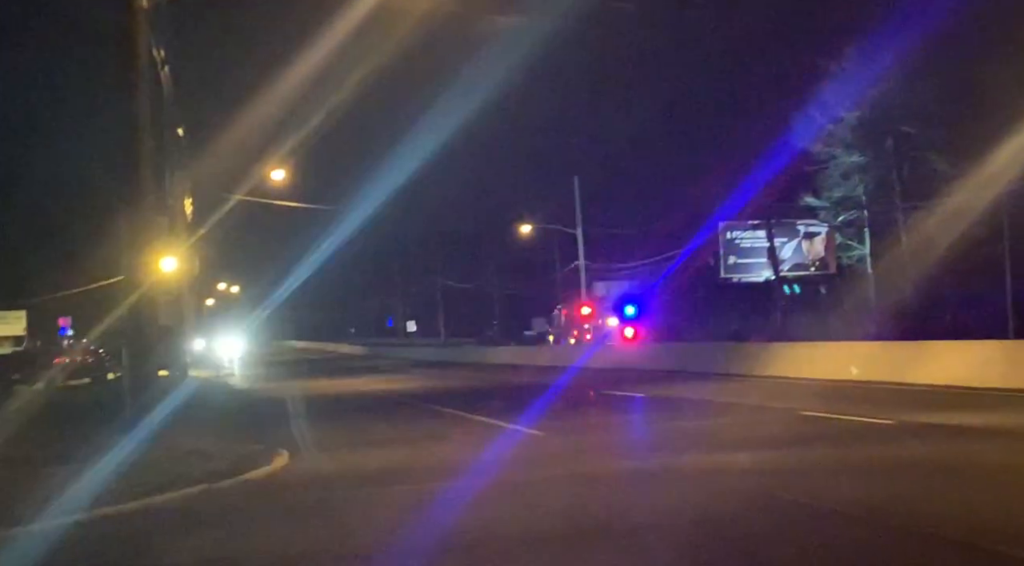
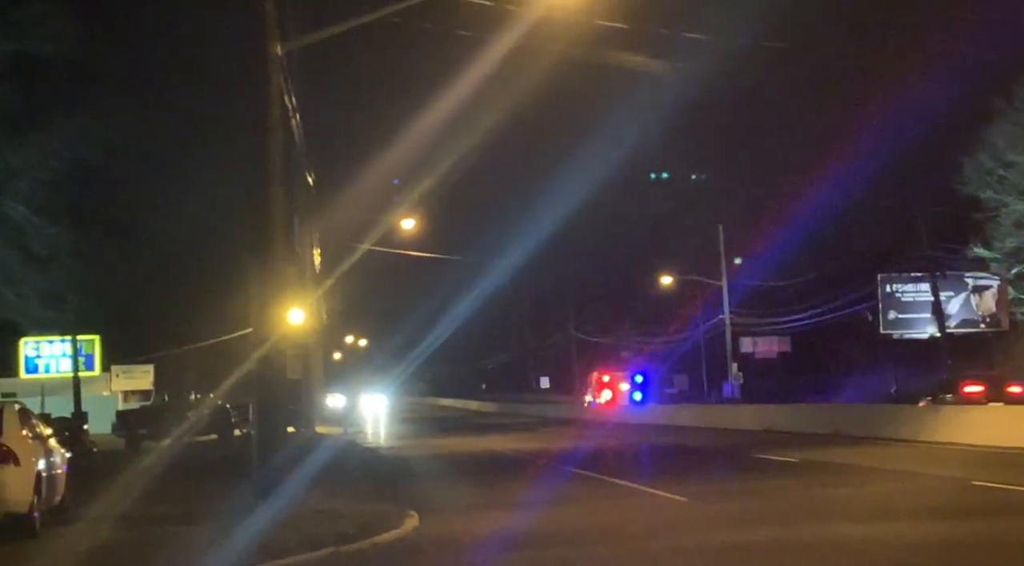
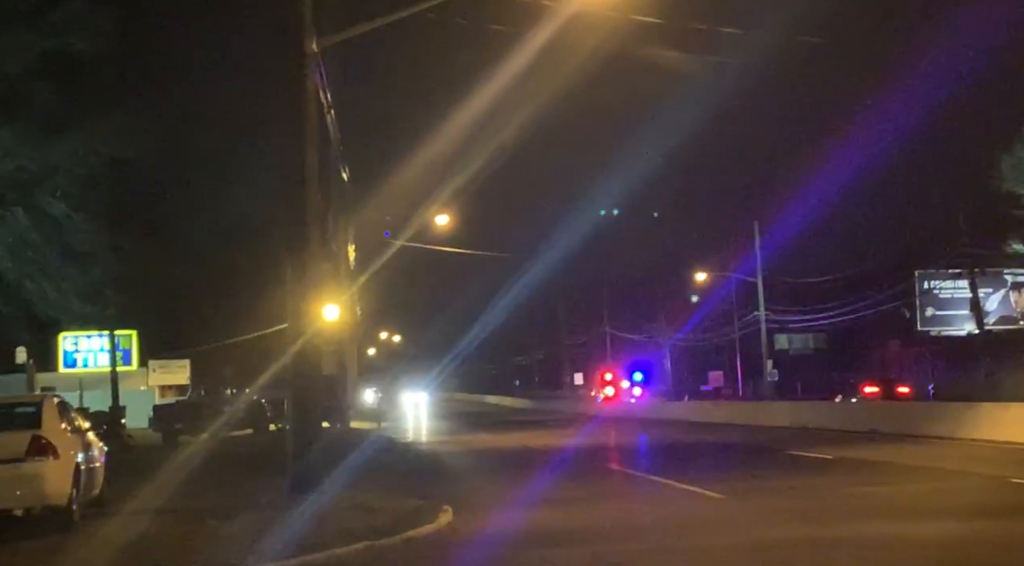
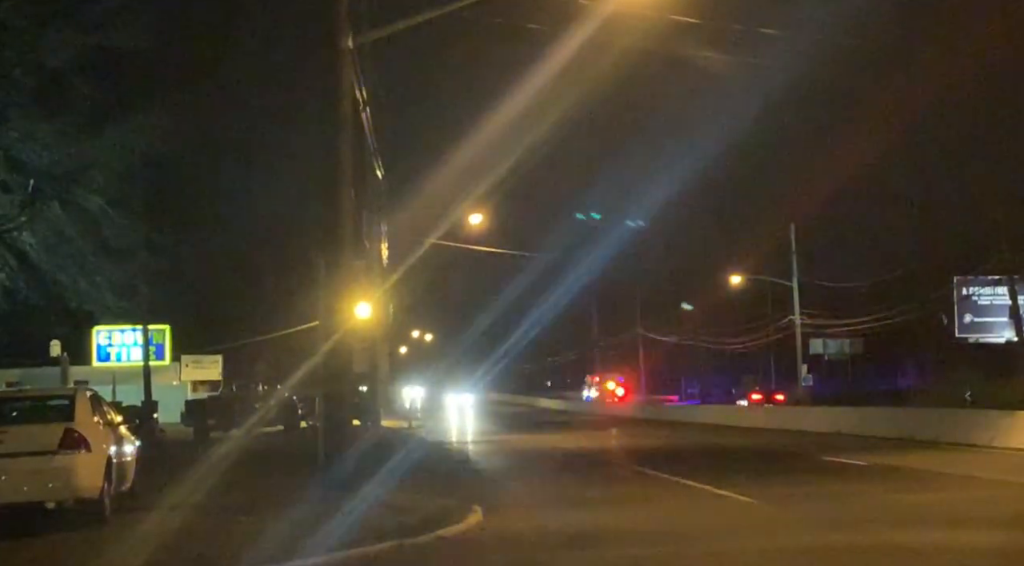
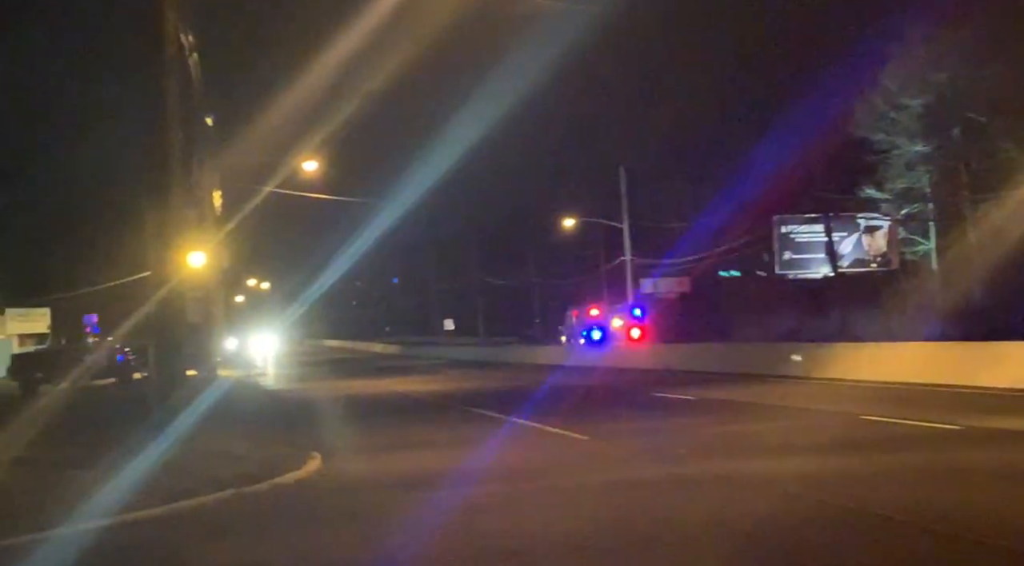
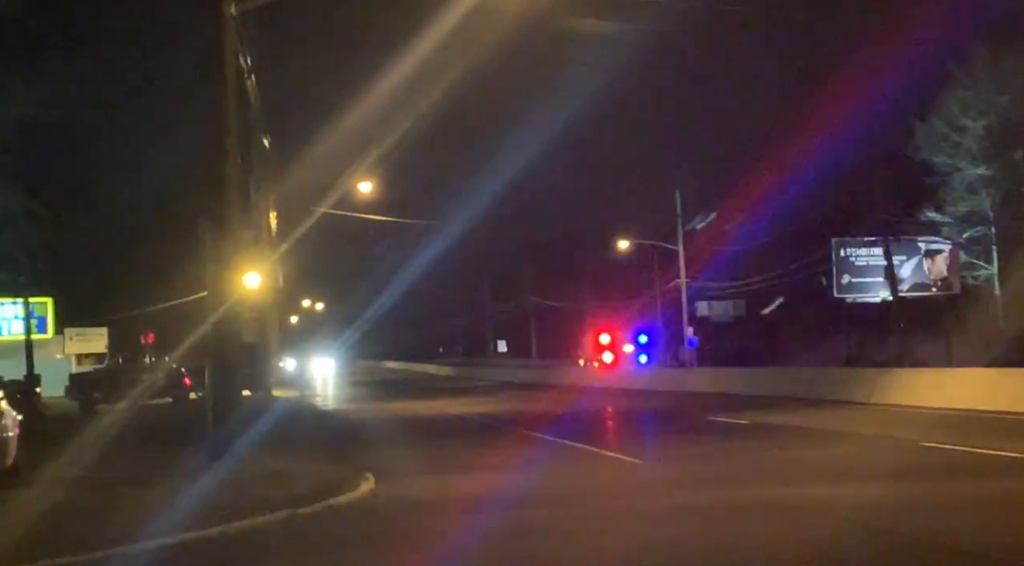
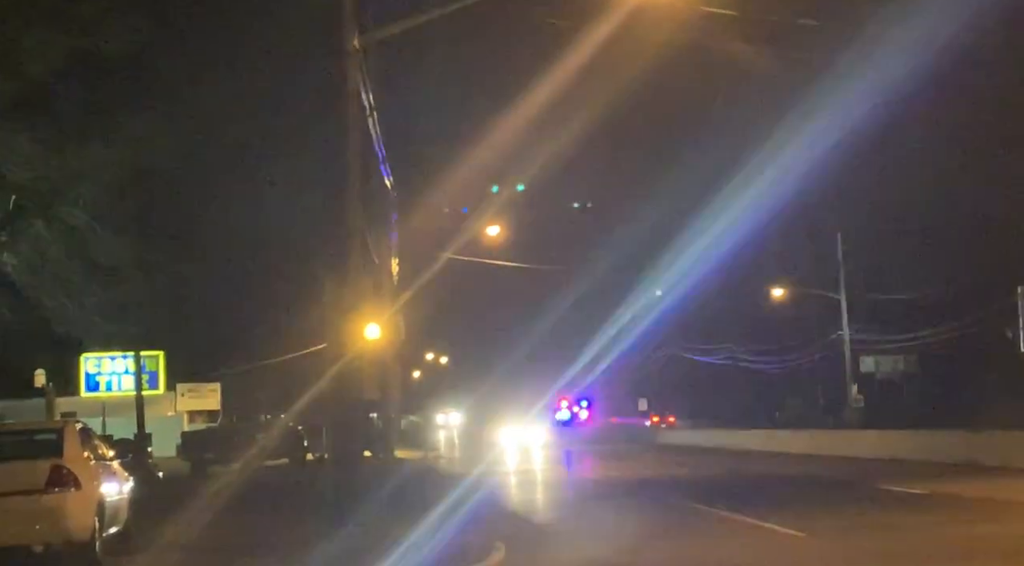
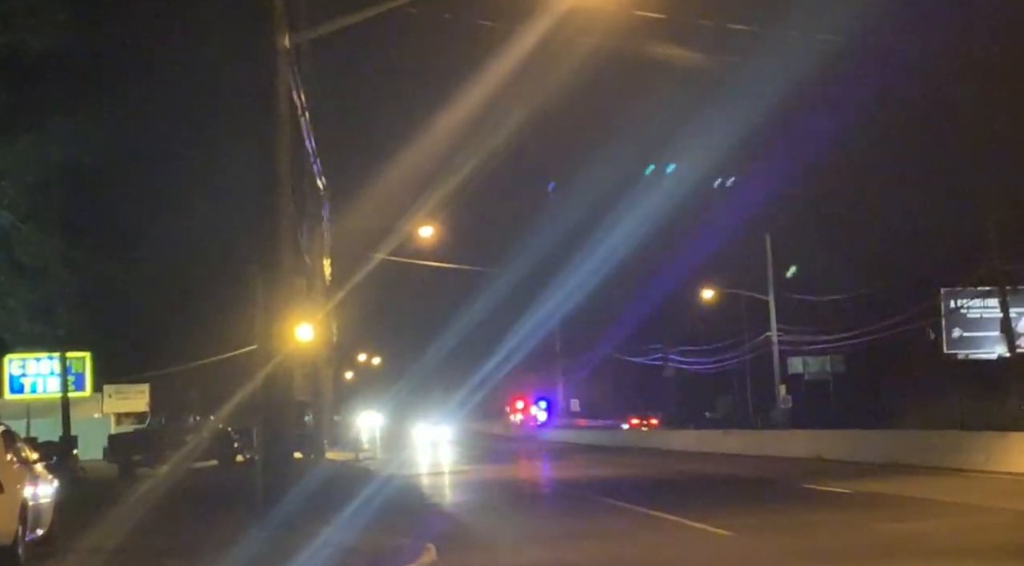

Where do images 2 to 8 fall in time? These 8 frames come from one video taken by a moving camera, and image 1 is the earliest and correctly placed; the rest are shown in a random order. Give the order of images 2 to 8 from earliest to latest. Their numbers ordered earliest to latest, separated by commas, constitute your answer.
5, 6, 2, 3, 4, 8, 7
